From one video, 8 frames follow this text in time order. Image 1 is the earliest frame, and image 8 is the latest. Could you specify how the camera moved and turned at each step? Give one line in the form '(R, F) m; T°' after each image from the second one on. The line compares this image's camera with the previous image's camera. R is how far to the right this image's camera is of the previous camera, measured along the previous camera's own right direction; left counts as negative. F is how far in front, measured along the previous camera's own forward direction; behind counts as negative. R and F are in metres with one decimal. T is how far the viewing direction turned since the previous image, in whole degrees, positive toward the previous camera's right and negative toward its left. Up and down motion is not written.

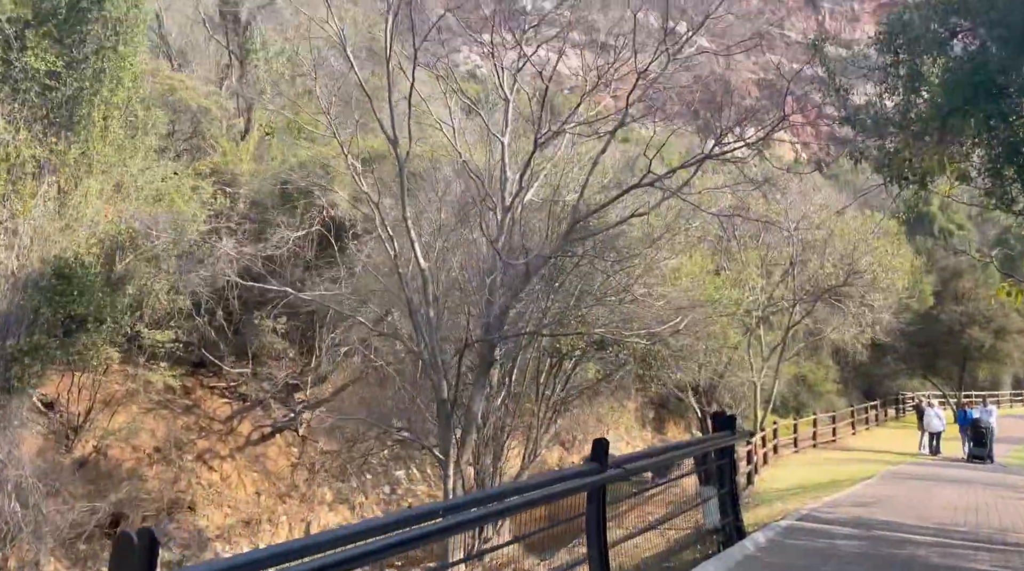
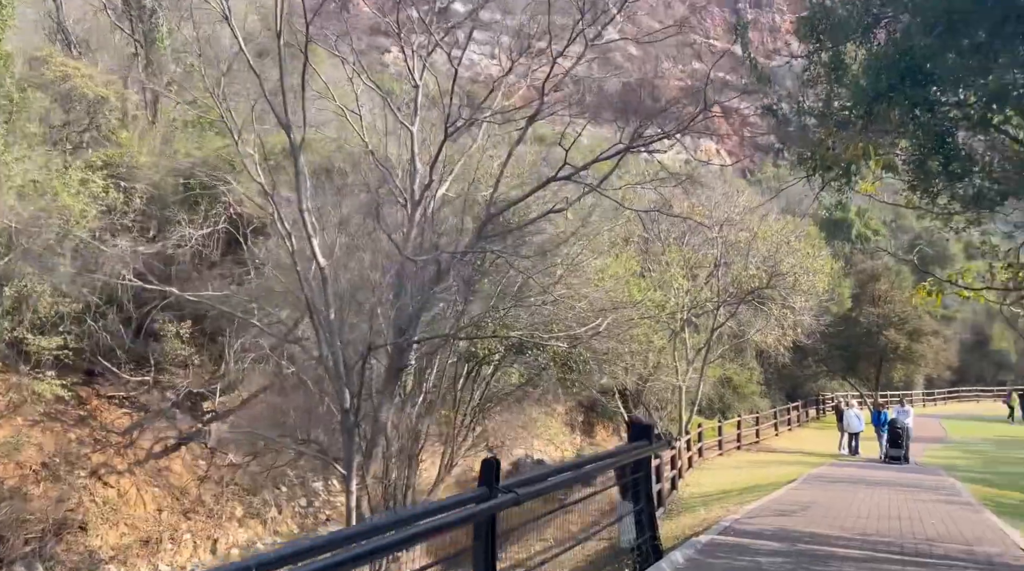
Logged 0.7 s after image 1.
(+0.2, +0.7) m; +4°
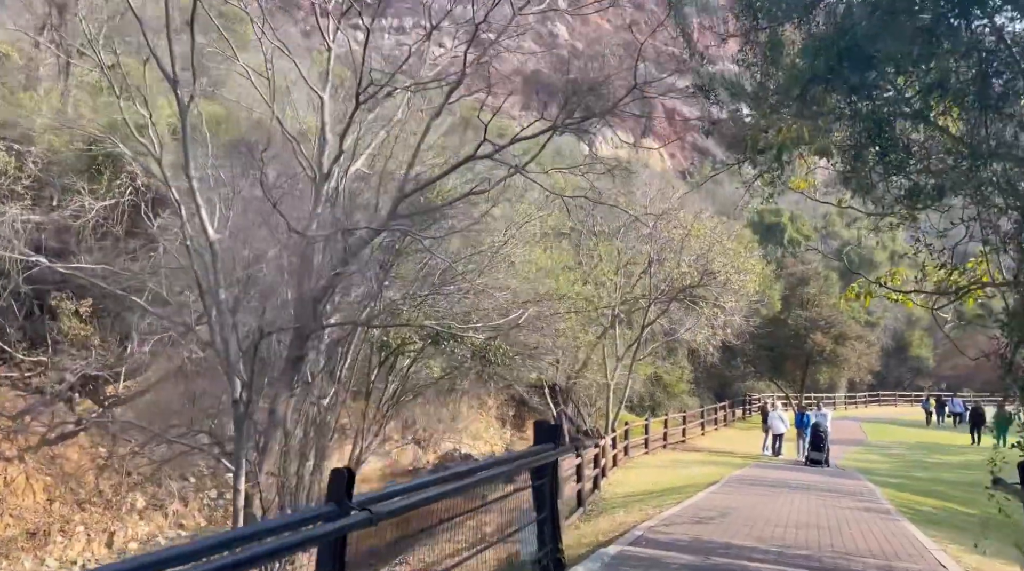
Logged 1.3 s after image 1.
(+0.2, +0.6) m; +3°
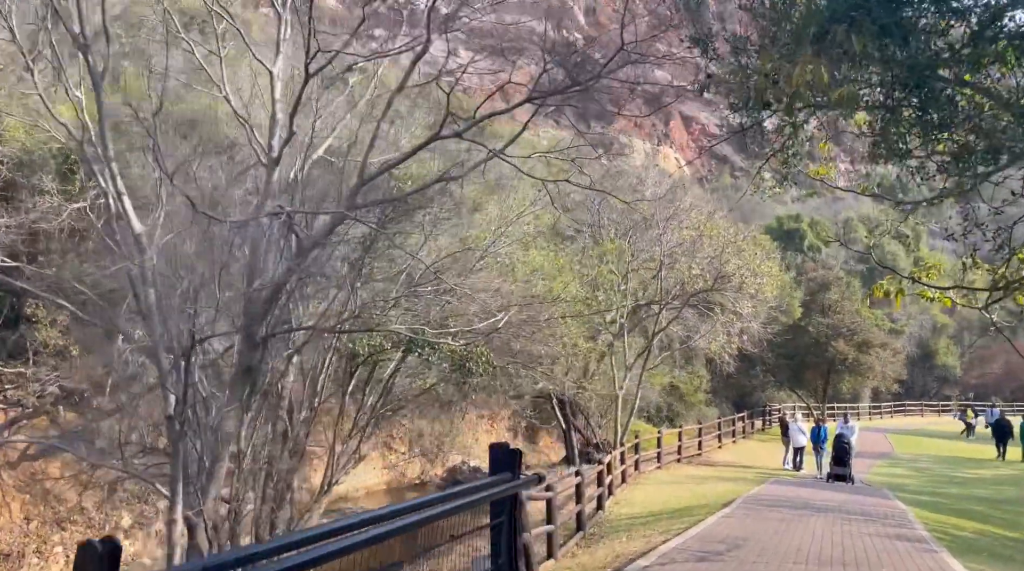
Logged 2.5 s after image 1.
(+0.3, +1.2) m; -1°
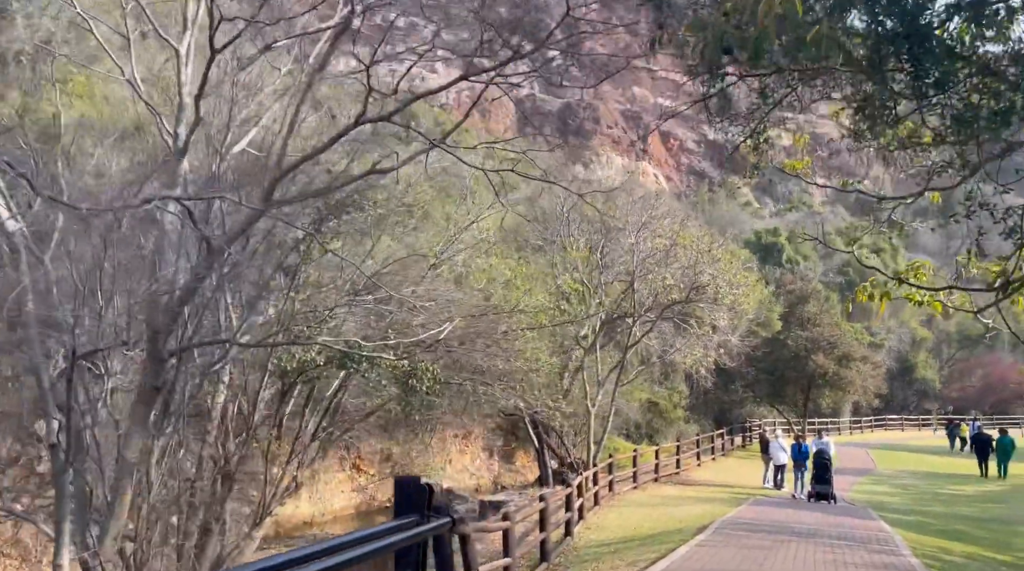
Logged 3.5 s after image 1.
(+0.3, +0.9) m; +1°
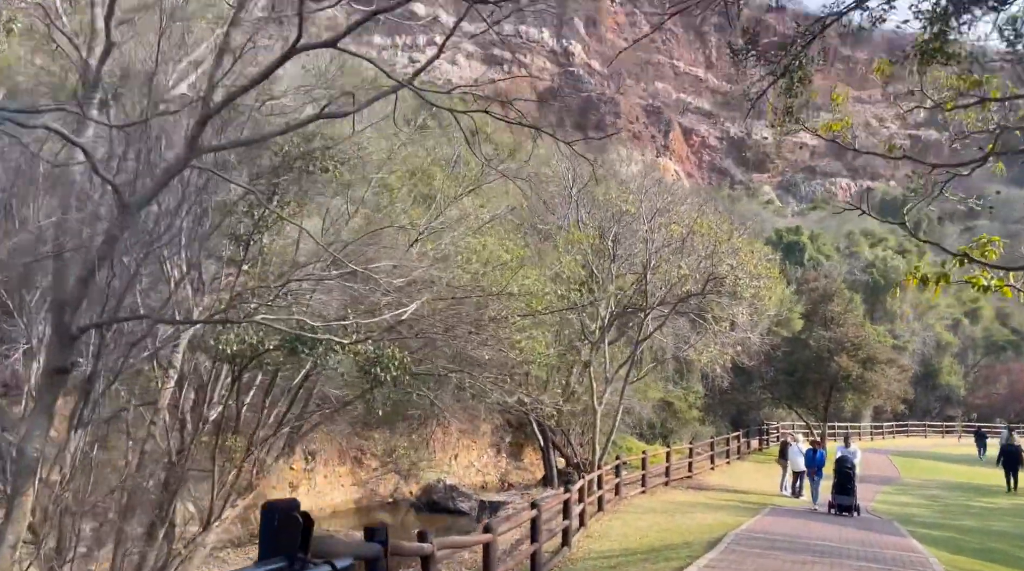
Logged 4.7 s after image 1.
(+0.3, +1.3) m; -1°
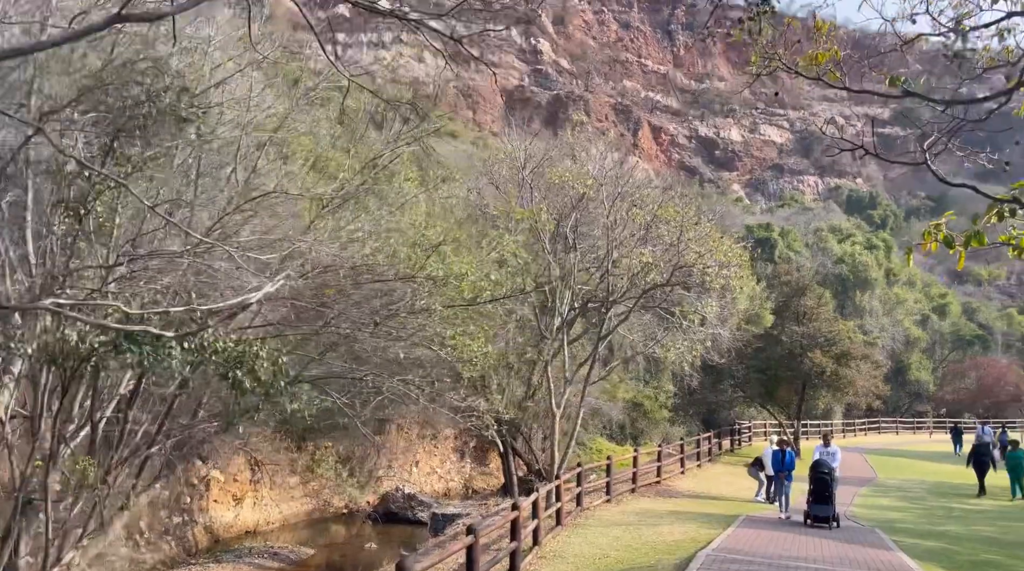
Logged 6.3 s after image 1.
(+0.4, +1.6) m; +2°
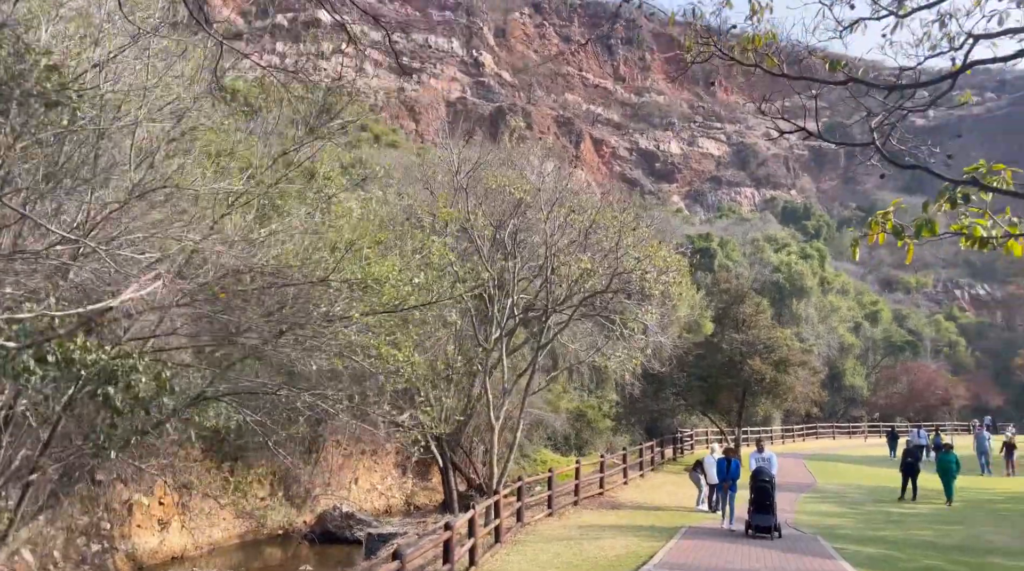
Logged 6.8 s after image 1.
(+0.1, +0.2) m; +3°
